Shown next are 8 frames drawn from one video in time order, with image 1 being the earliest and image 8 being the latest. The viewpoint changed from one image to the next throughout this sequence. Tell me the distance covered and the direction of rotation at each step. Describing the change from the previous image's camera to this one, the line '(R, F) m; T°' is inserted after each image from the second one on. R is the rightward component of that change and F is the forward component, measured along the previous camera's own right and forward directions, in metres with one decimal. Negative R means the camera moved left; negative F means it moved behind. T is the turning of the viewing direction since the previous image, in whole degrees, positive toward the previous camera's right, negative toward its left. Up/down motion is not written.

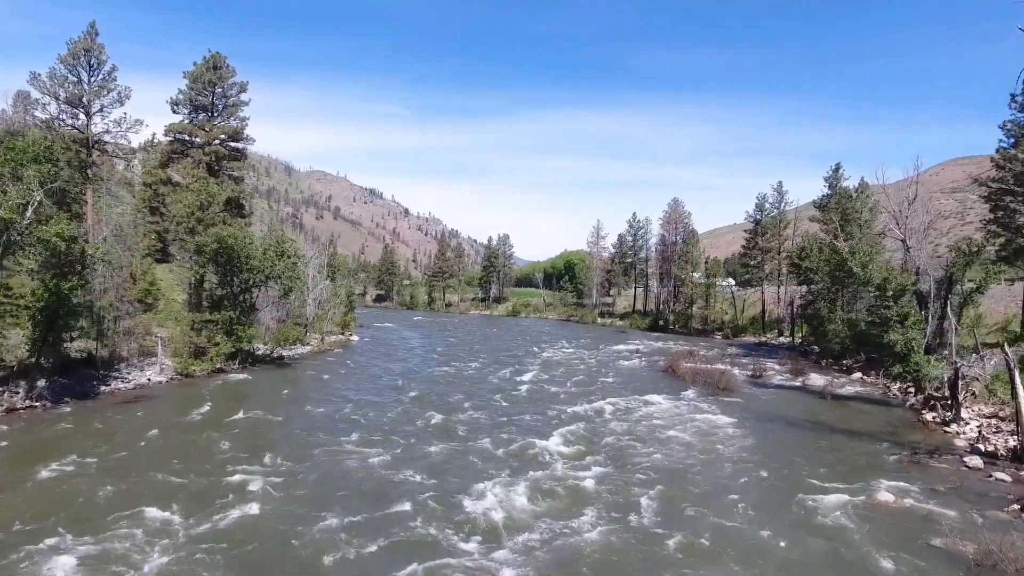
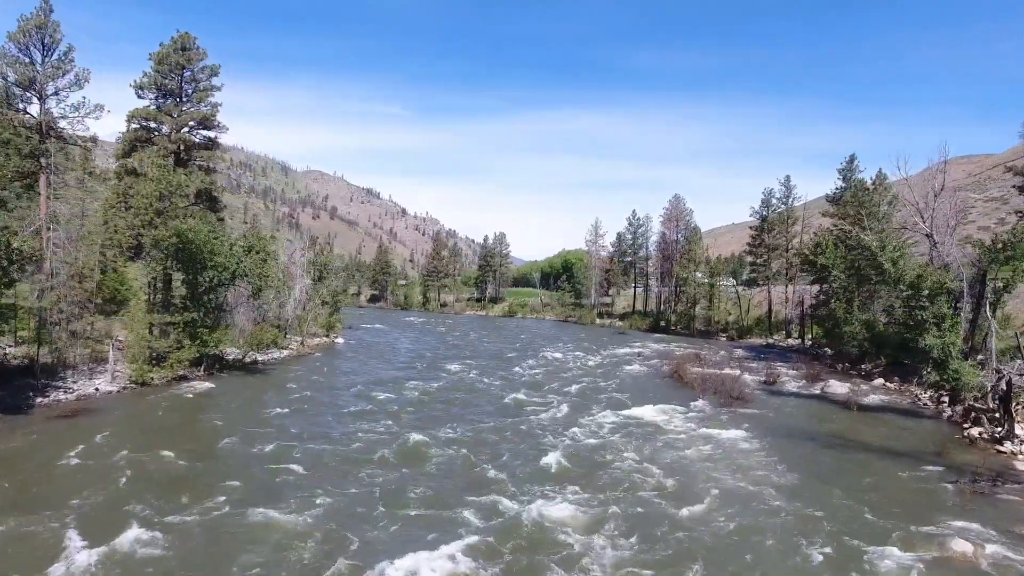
(+0.3, +2.3) m; 0°
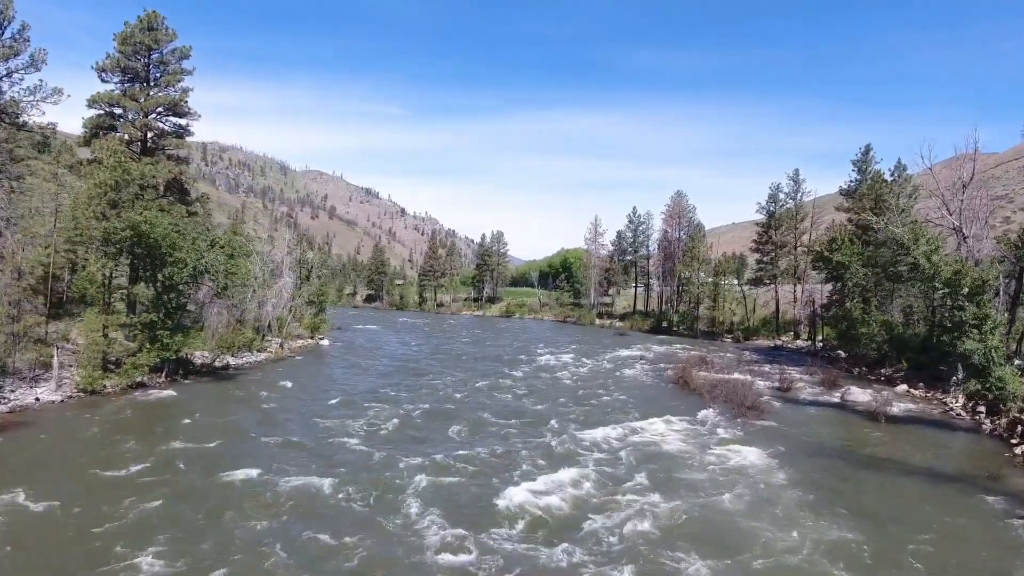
(+0.4, +2.1) m; 0°
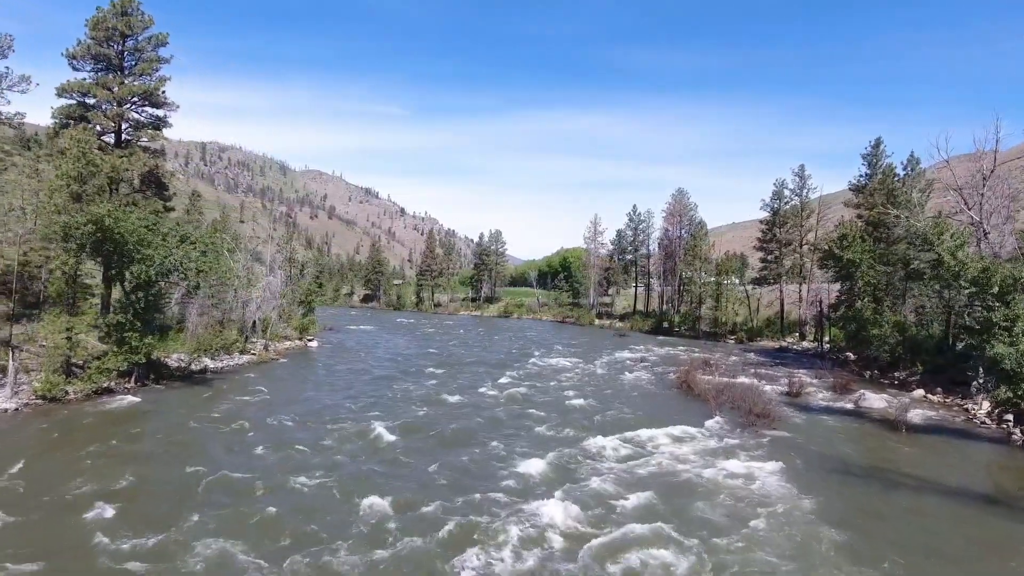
(+0.3, +1.3) m; 0°
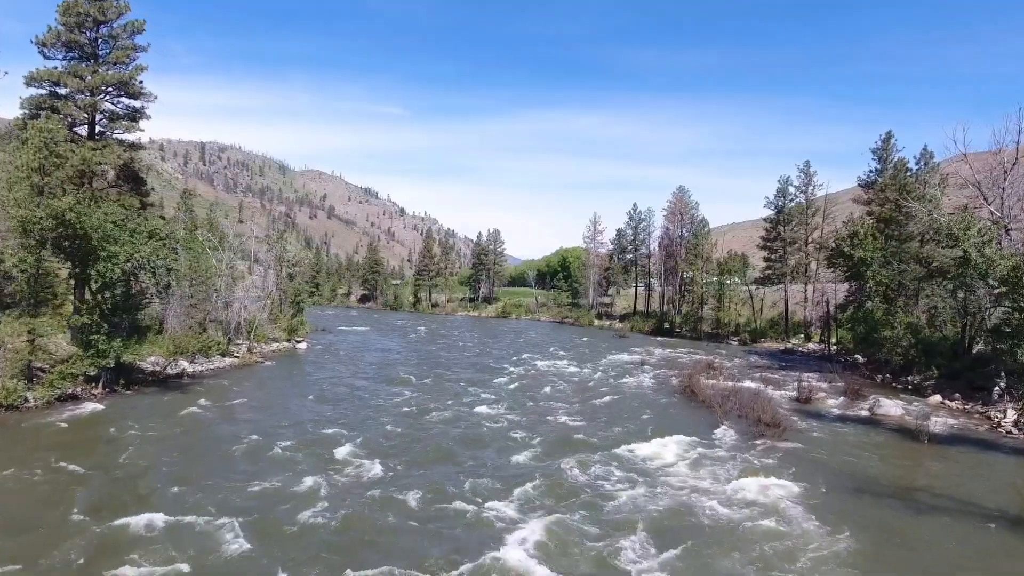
(+0.3, +1.2) m; 0°
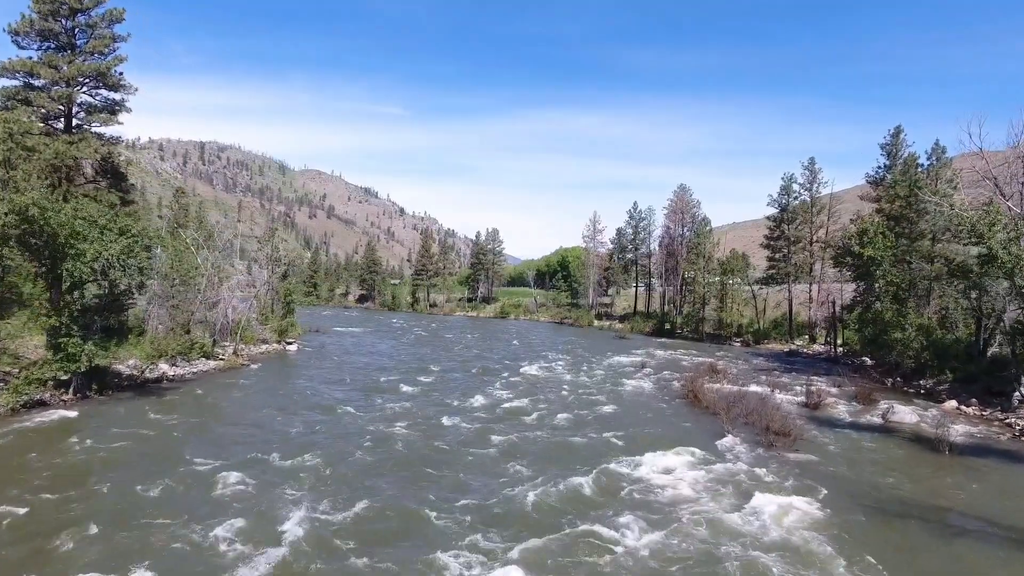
(+0.2, +1.0) m; 0°
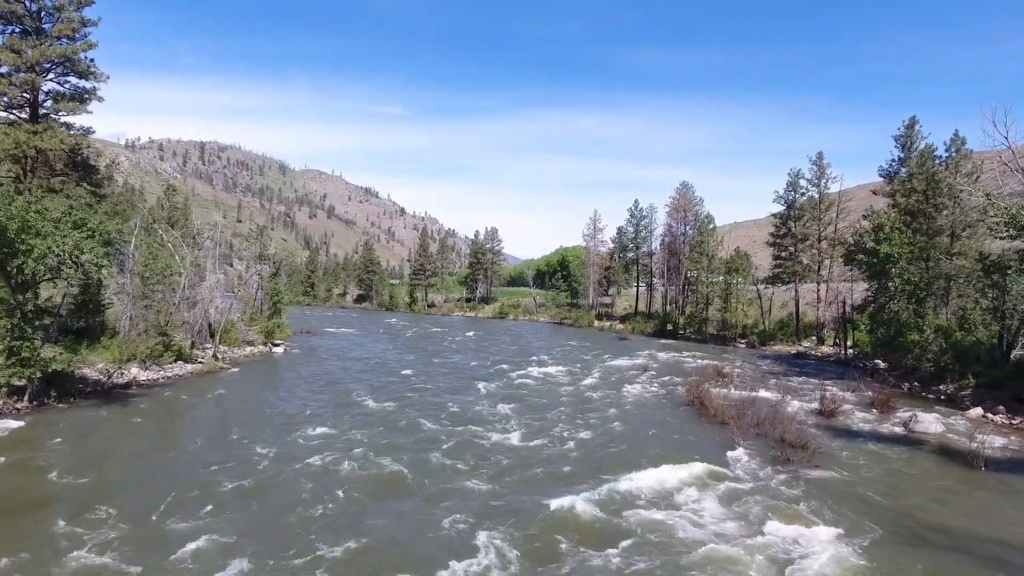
(+0.3, +1.4) m; 0°
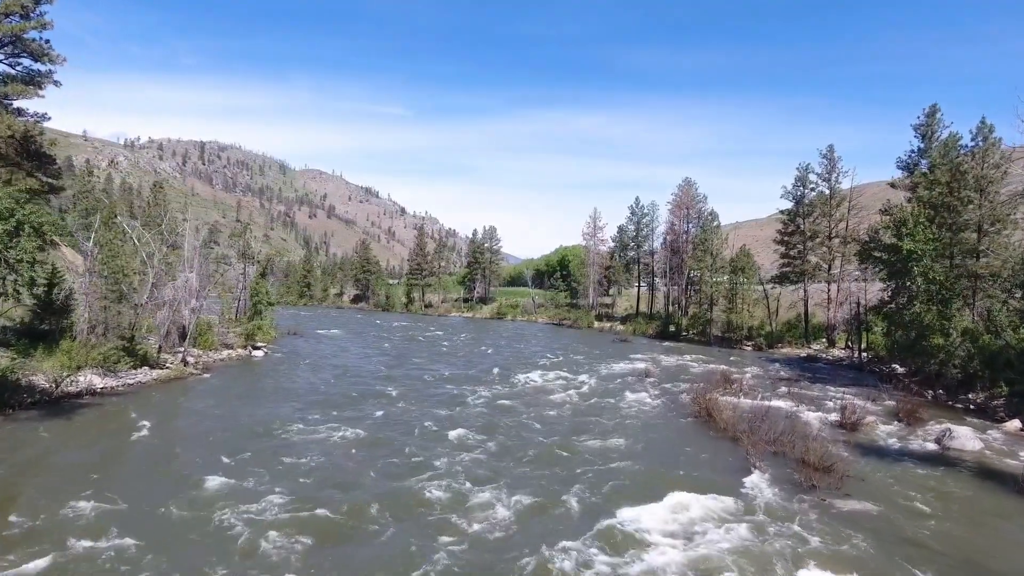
(+0.4, +1.8) m; 0°
